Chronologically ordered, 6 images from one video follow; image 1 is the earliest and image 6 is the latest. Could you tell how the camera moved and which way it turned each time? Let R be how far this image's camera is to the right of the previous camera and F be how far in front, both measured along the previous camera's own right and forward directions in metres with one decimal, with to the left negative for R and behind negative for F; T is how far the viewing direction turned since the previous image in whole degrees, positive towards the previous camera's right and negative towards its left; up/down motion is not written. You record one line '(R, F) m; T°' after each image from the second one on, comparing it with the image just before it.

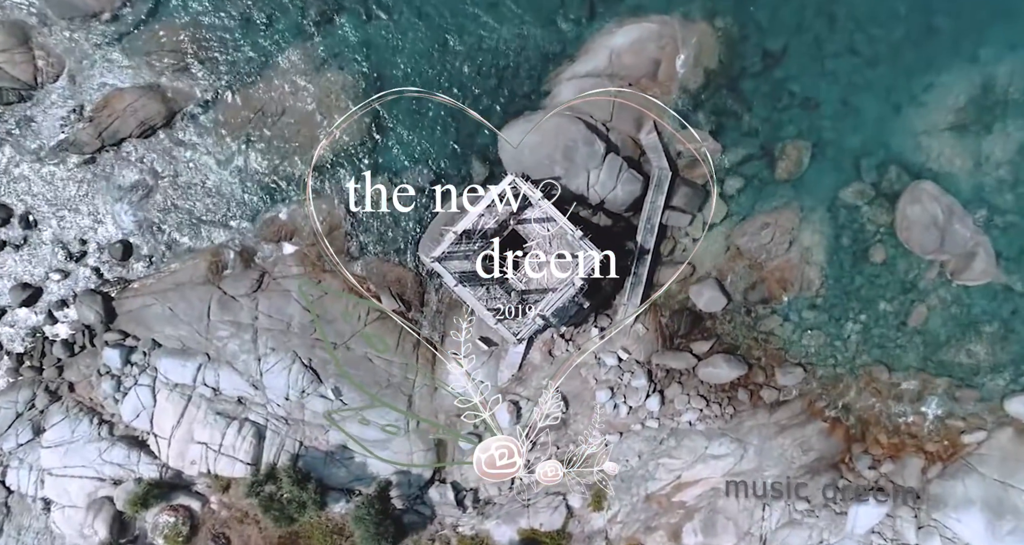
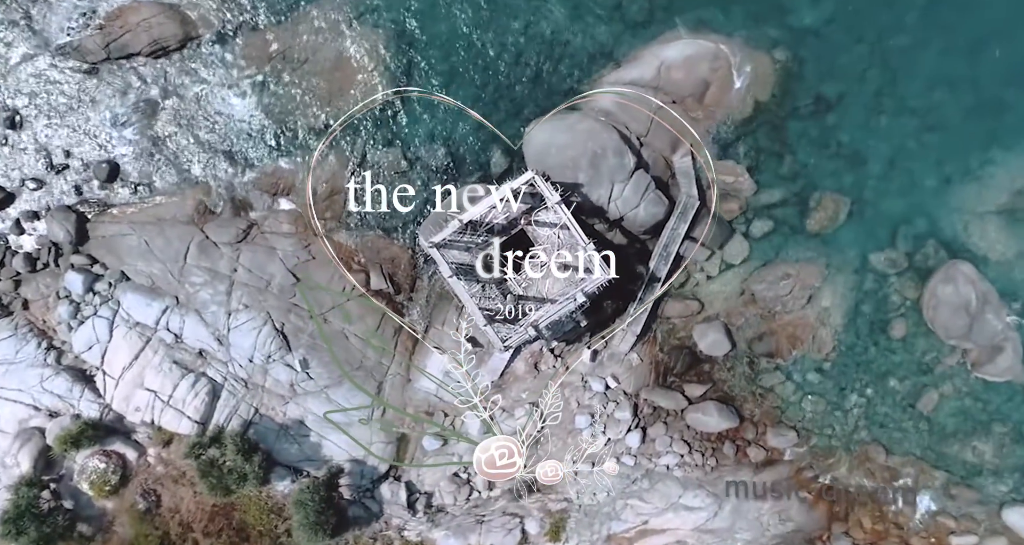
(0.0, +1.1) m; 0°
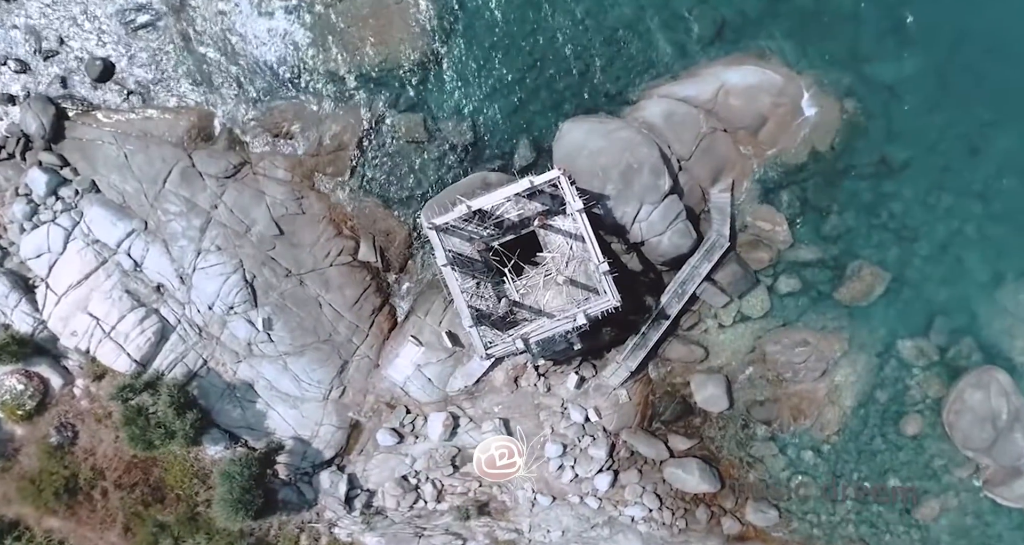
(0.0, +1.4) m; 0°
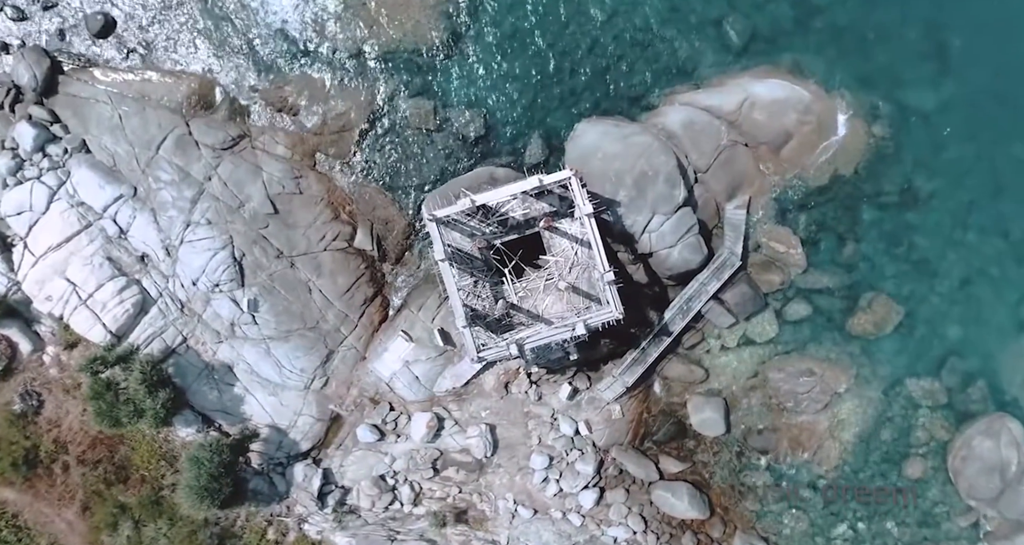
(0.0, +0.6) m; 0°
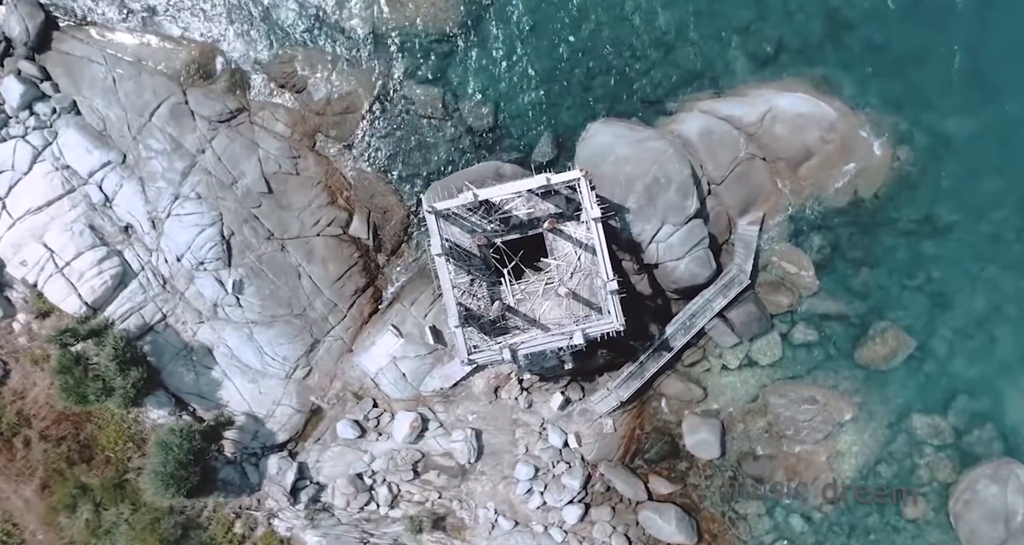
(0.0, +0.6) m; 0°
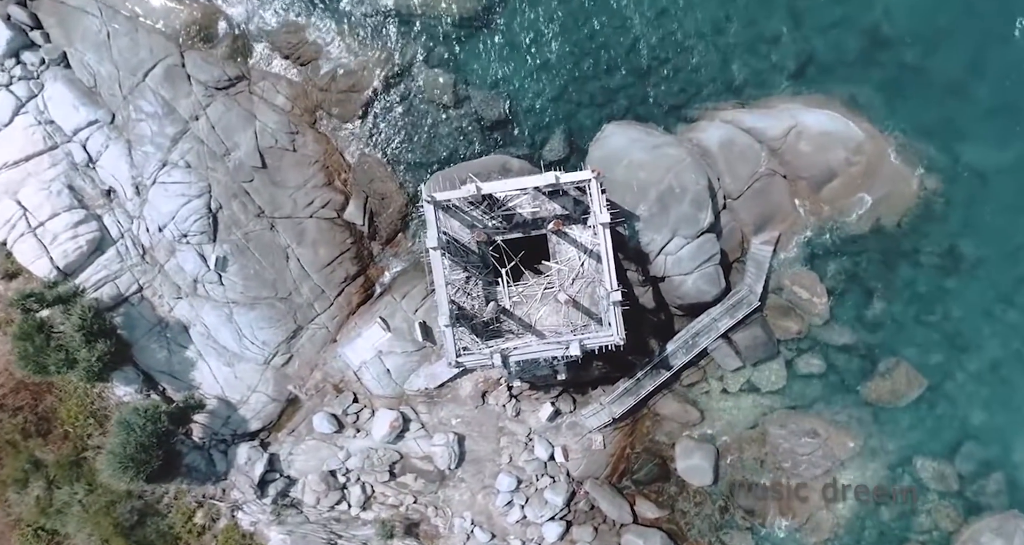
(0.0, +0.7) m; 0°
